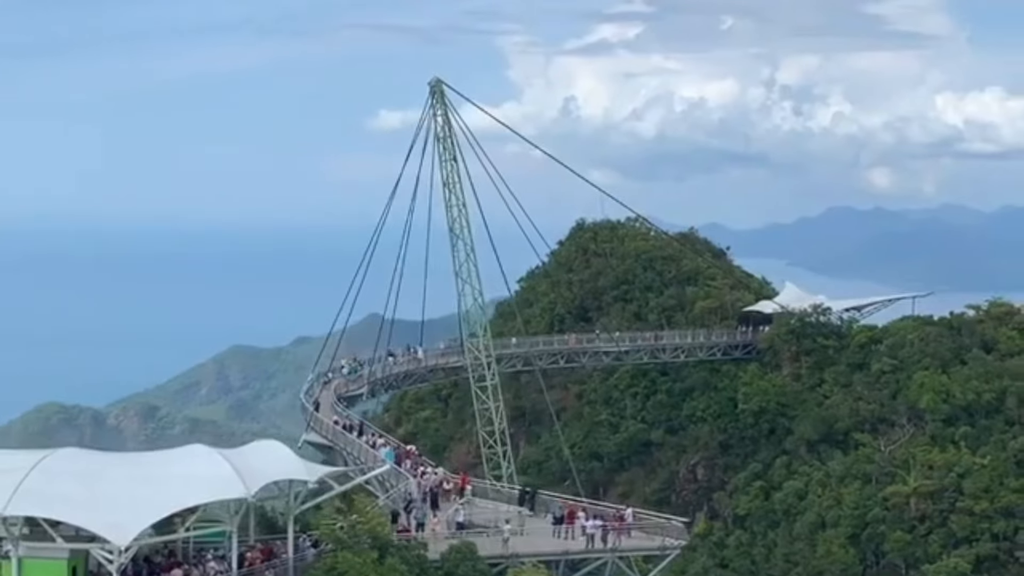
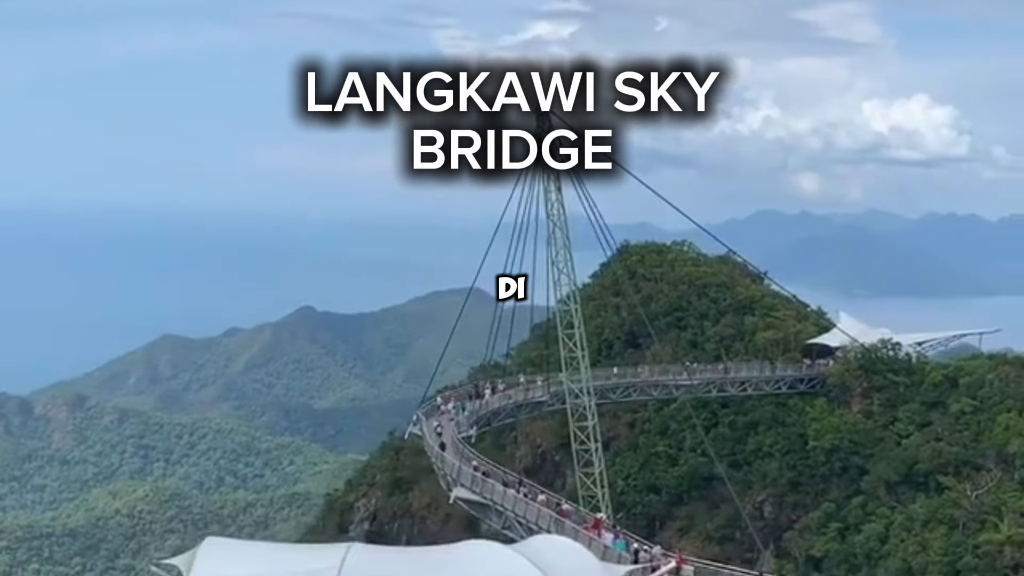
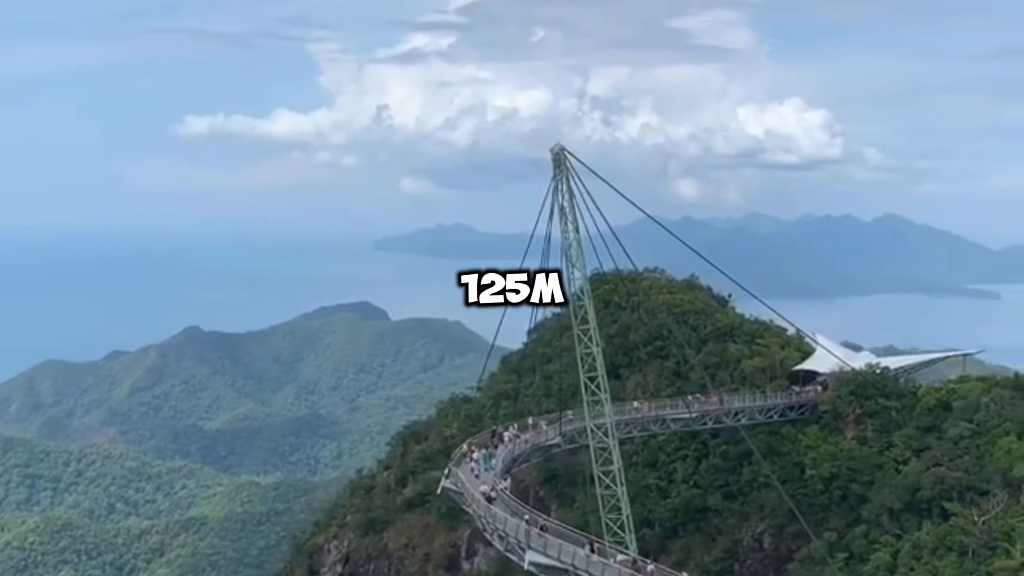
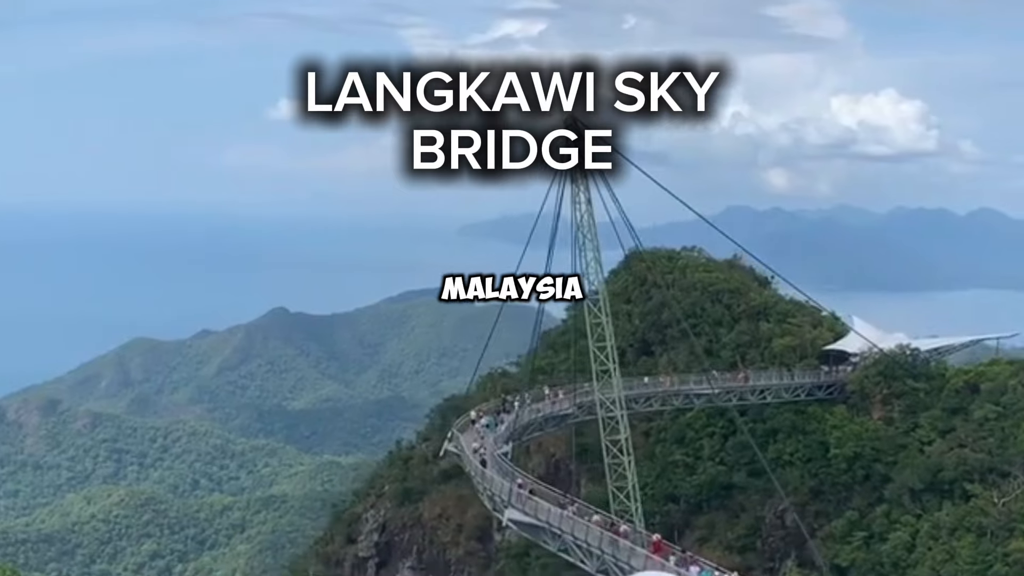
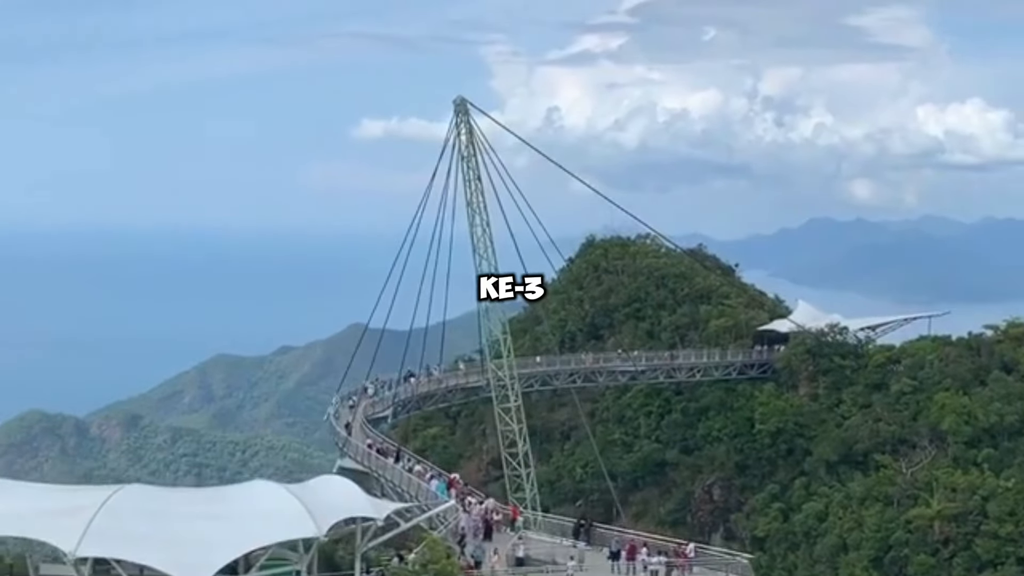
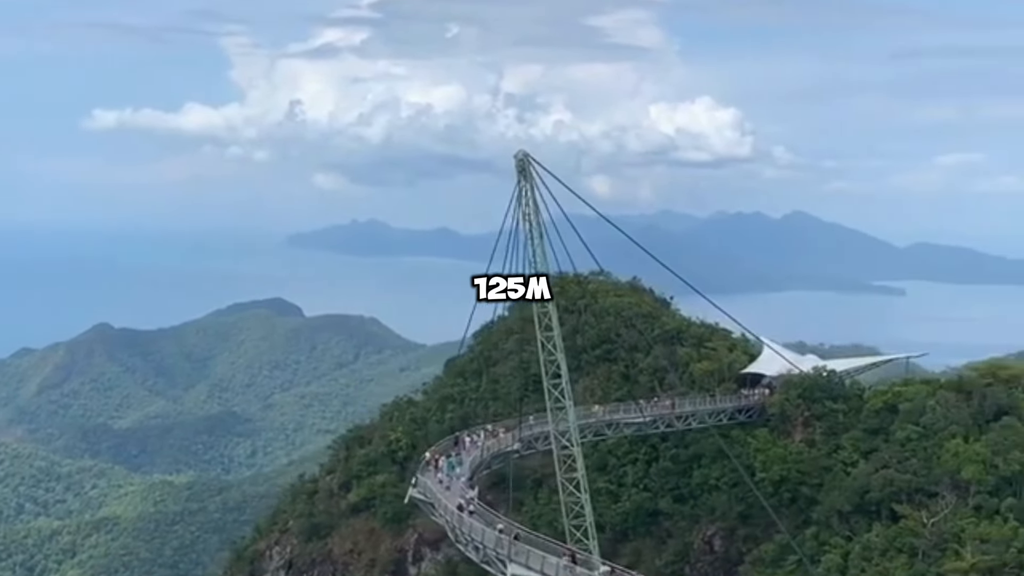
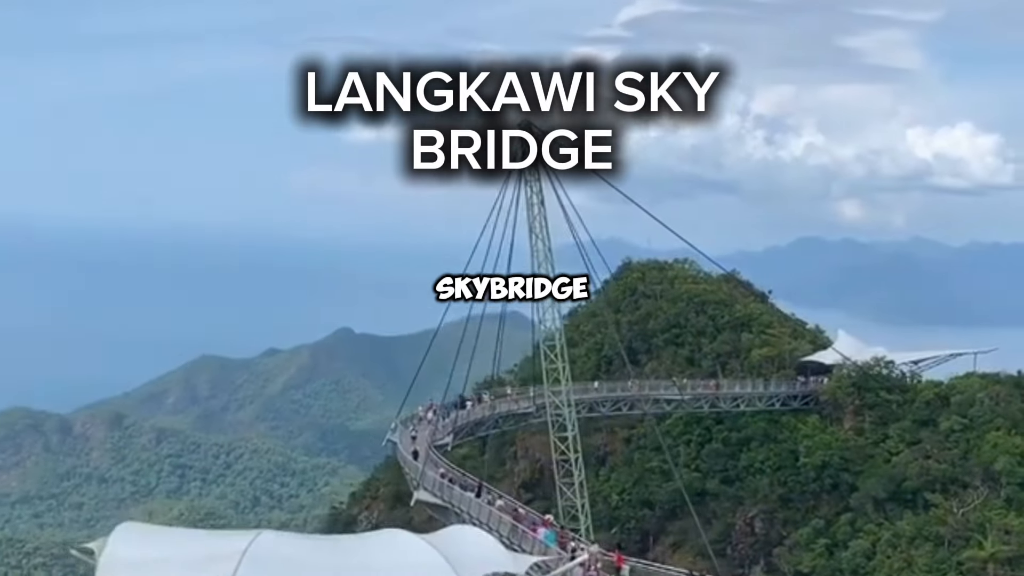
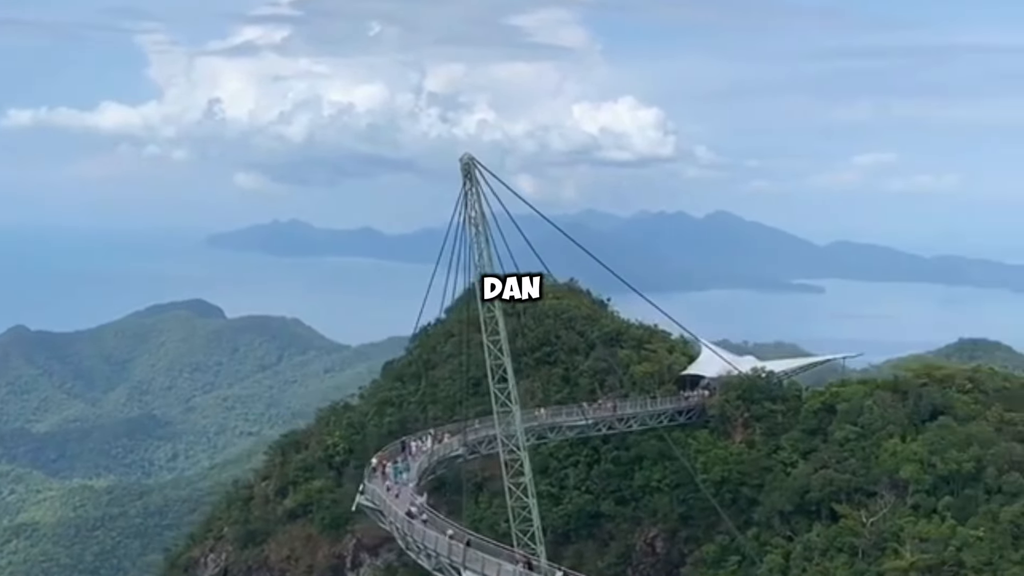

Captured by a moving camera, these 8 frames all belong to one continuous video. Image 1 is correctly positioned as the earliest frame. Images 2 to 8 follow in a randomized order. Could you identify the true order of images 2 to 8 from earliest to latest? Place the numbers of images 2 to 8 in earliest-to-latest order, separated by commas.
5, 7, 2, 4, 3, 6, 8
